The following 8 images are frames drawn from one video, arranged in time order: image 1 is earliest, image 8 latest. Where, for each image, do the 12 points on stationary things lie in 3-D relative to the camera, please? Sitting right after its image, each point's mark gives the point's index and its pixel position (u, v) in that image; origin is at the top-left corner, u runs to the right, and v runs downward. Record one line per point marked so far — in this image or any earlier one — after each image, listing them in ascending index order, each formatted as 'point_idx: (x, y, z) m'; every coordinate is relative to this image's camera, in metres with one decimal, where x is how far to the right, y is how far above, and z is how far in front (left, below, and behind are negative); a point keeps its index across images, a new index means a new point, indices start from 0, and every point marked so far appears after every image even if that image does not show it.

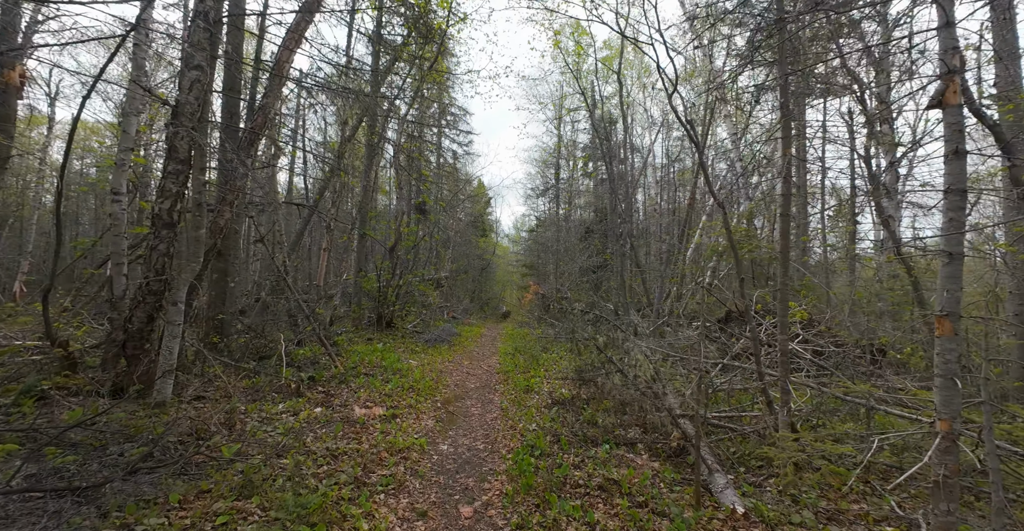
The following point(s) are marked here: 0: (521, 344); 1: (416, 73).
0: (+0.2, -2.4, +14.0) m
1: (-3.3, +6.5, +15.6) m
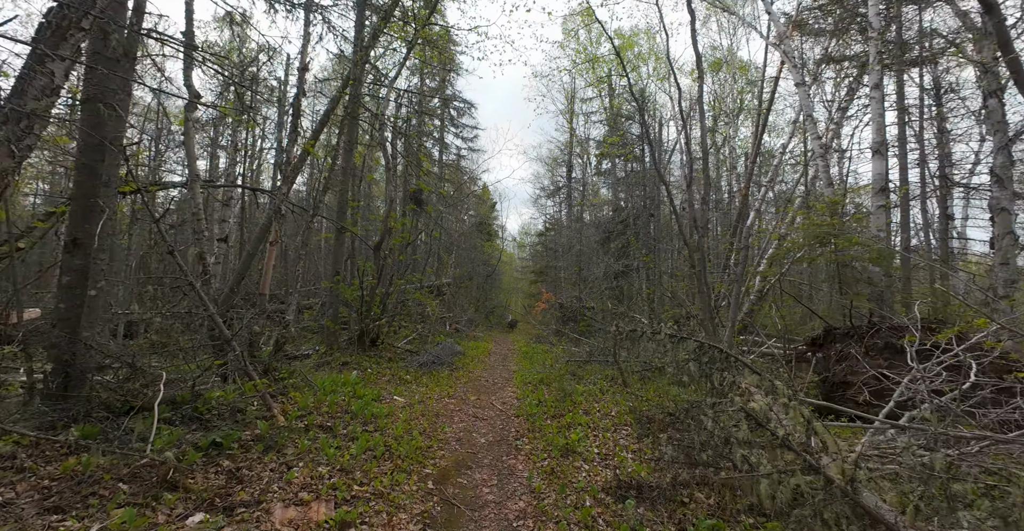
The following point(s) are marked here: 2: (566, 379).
0: (+0.7, -2.5, +10.9) m
1: (-2.9, +6.4, +12.7) m
2: (+1.1, -2.4, +9.3) m
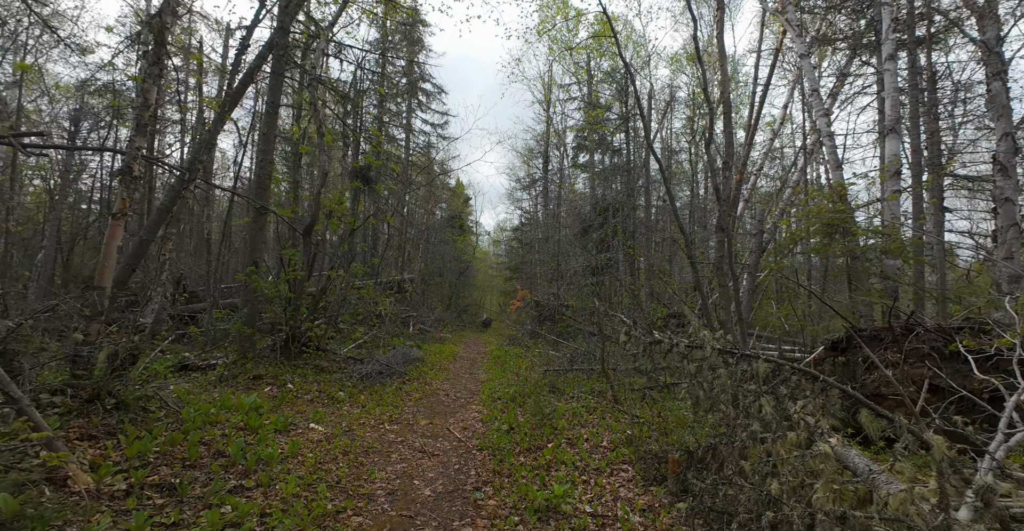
0: (0.0, -2.2, +9.1) m
1: (-3.6, +6.6, +10.7) m
2: (+0.6, -2.1, +7.4) m
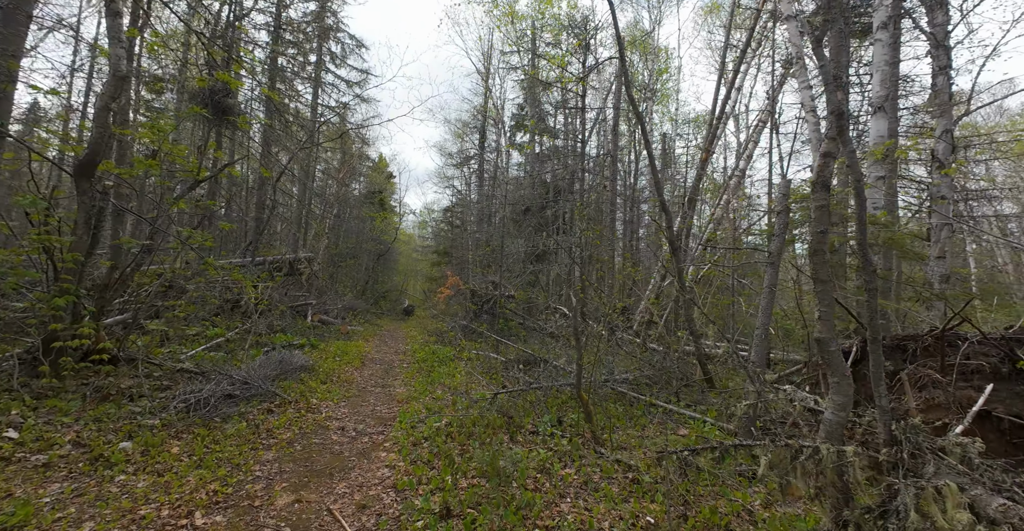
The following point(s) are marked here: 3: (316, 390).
0: (-1.0, -1.8, +6.4) m
1: (-4.5, +7.2, +7.2) m
2: (-0.2, -1.8, +4.8) m
3: (-2.8, -1.7, +6.3) m
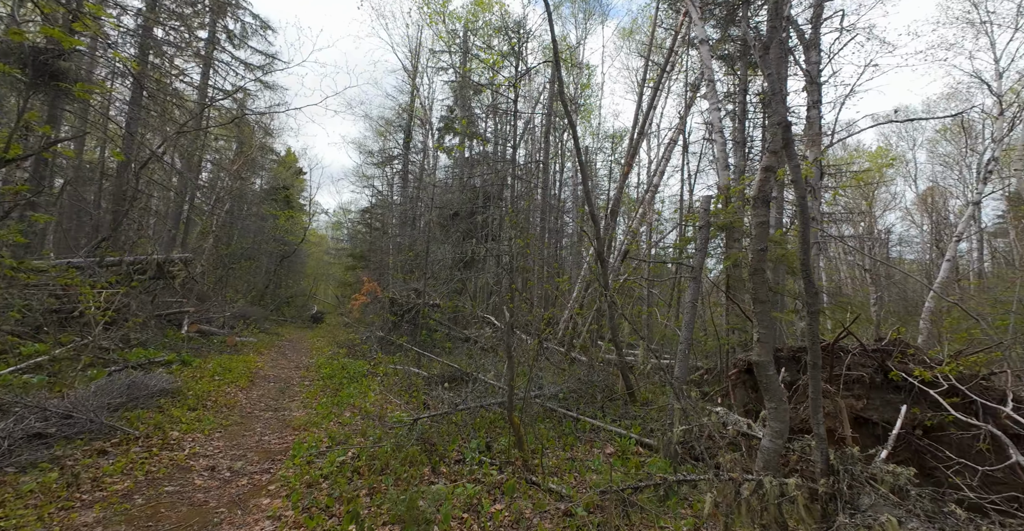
0: (-1.9, -1.8, +5.5) m
1: (-5.3, +7.2, +5.9) m
2: (-0.9, -1.8, +4.1) m
3: (-3.7, -1.7, +5.1) m
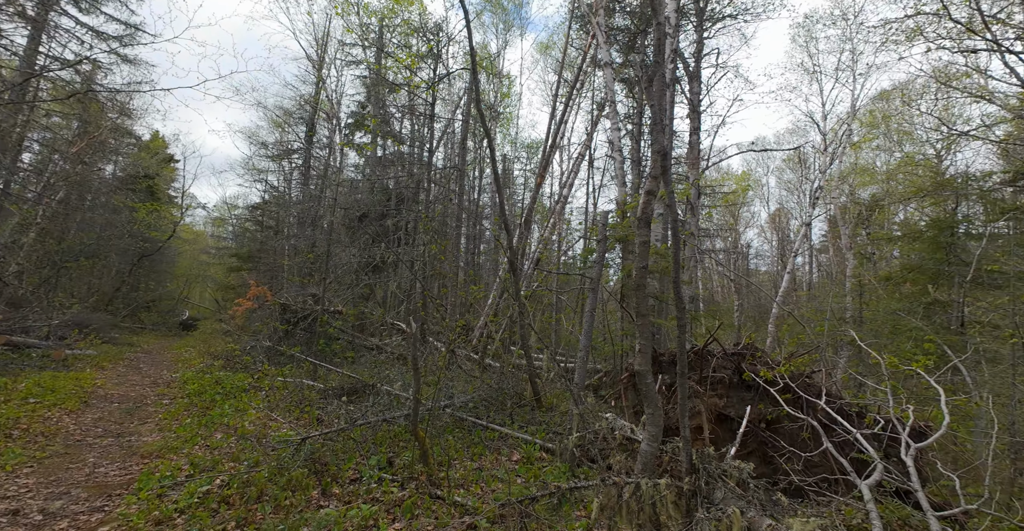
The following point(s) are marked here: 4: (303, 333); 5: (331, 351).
0: (-3.0, -1.9, +4.9) m
1: (-6.3, +7.2, +4.9) m
2: (-1.7, -1.8, +3.7) m
3: (-4.6, -1.7, +4.2) m
4: (-4.2, -1.4, +9.5) m
5: (-3.5, -1.7, +9.2) m
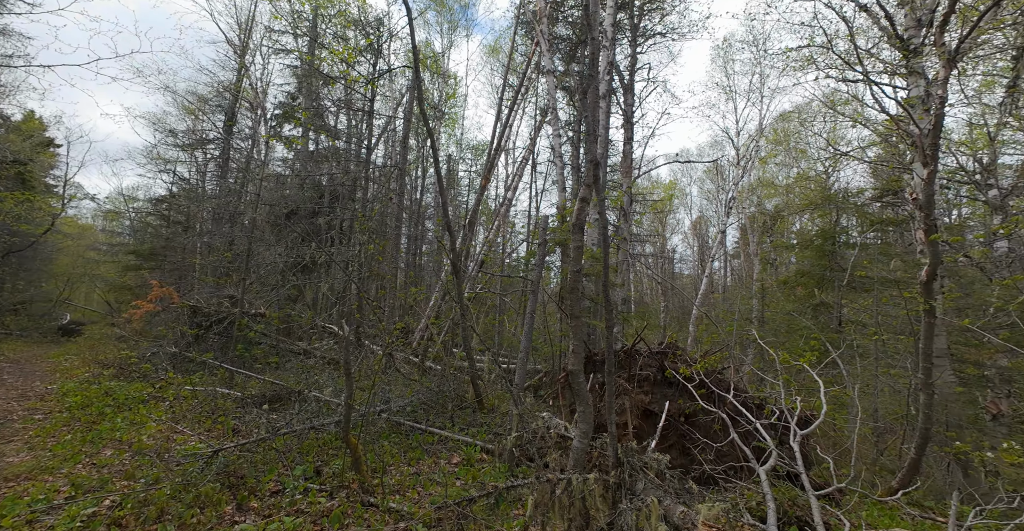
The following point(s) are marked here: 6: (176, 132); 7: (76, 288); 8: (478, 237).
0: (-3.6, -1.9, +4.5) m
1: (-6.9, +7.3, +4.2) m
2: (-2.2, -1.8, +3.5) m
3: (-5.2, -1.7, +3.7) m
4: (-5.4, -1.4, +8.9) m
5: (-4.7, -1.7, +8.7) m
6: (-8.5, +3.3, +11.4) m
7: (-17.0, -1.4, +19.7) m
8: (-0.9, +0.7, +11.7) m
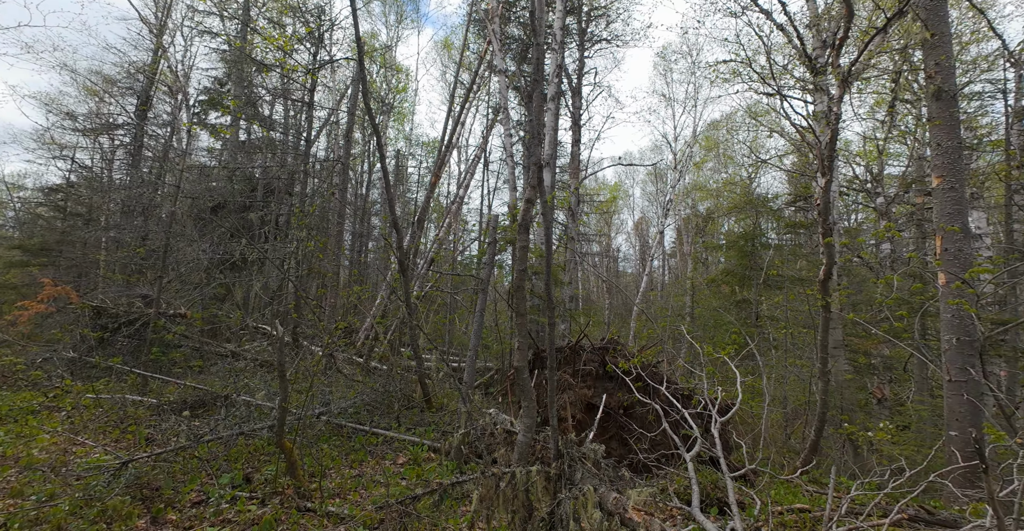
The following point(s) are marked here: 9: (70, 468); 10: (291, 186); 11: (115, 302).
0: (-4.2, -1.9, +4.1) m
1: (-7.3, +7.3, +3.3) m
2: (-2.7, -1.8, +3.3) m
3: (-5.6, -1.7, +3.1) m
4: (-6.5, -1.3, +8.2) m
5: (-5.7, -1.7, +8.1) m
6: (-9.8, +3.4, +10.4) m
7: (-19.2, -1.3, +17.7) m
8: (-2.3, +0.8, +11.5) m
9: (-3.7, -1.8, +4.1) m
10: (-4.0, +1.4, +8.3) m
11: (-7.2, -0.7, +9.0) m
